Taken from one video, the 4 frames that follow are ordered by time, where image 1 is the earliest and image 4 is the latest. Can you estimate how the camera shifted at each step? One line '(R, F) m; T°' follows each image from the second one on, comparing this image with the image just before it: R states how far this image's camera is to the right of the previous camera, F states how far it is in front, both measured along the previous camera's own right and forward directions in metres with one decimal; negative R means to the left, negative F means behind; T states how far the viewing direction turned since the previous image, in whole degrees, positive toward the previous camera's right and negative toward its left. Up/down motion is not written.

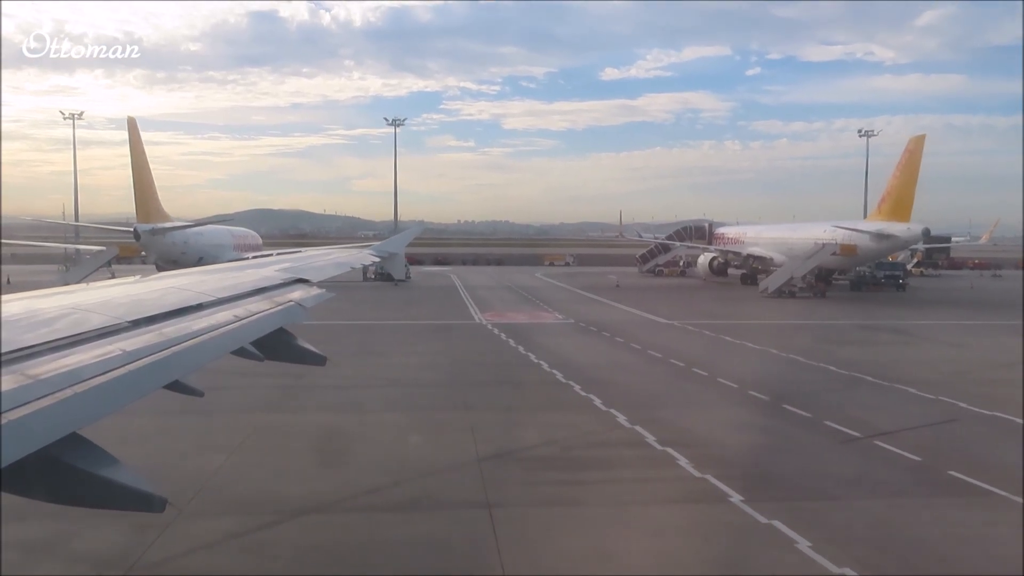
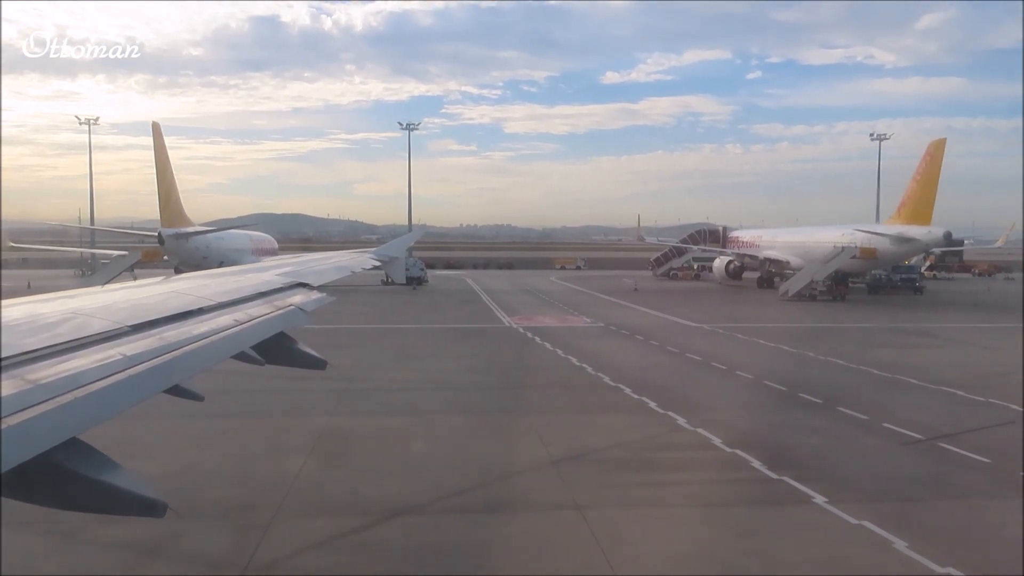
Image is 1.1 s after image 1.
(-0.8, -0.1) m; 0°
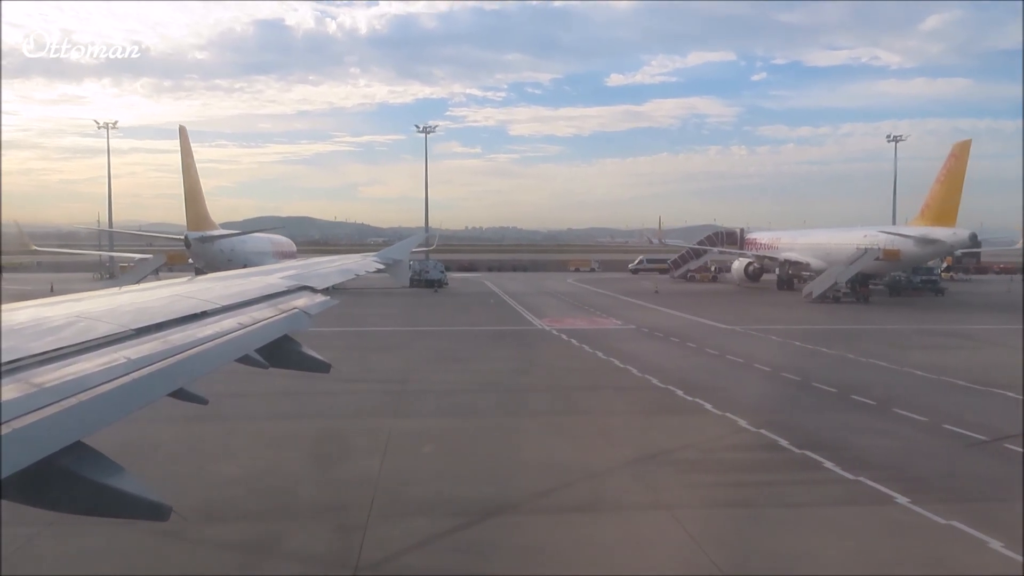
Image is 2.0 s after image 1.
(-0.8, -0.1) m; 0°
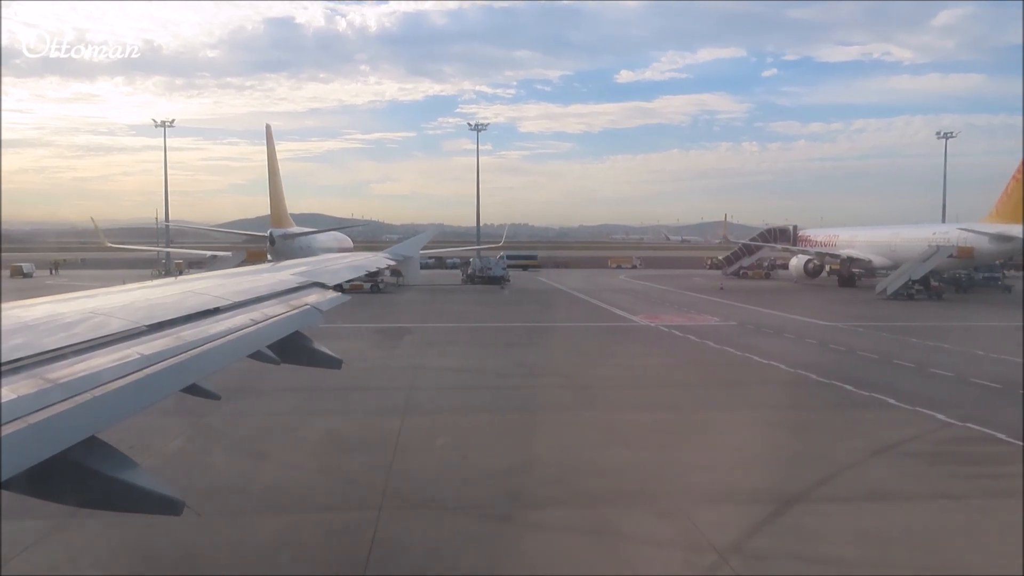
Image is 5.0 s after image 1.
(-2.7, -0.3) m; -1°
